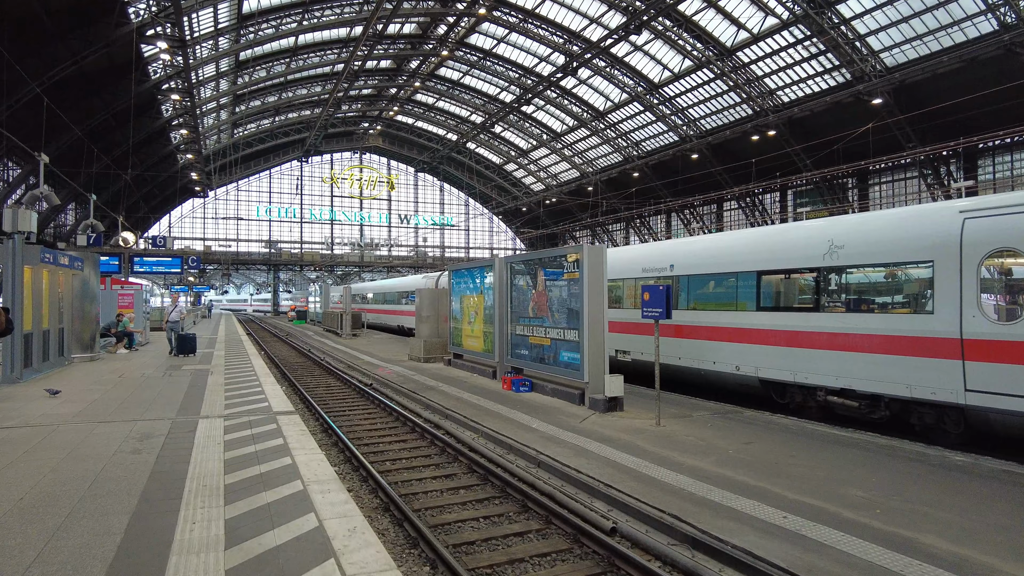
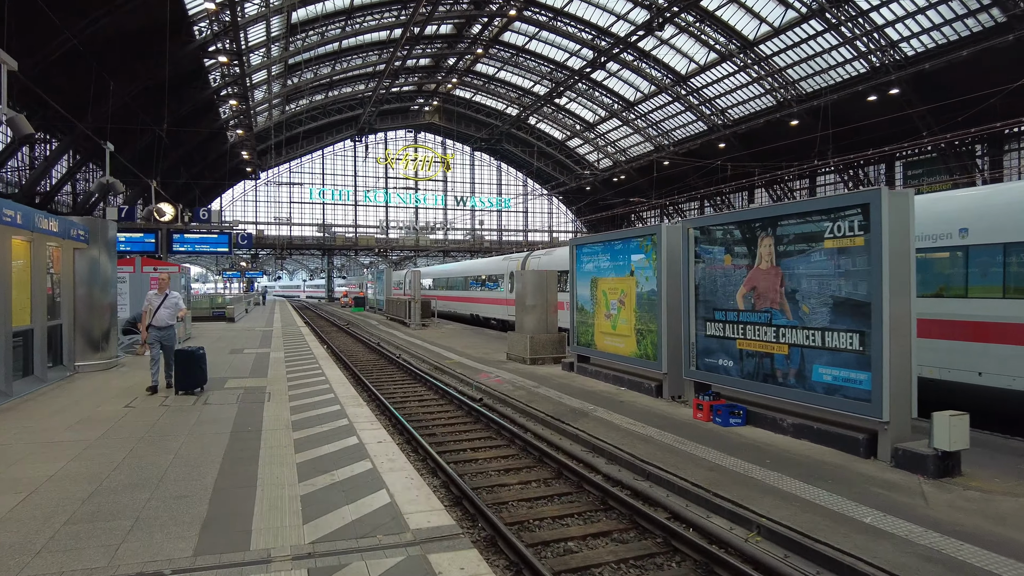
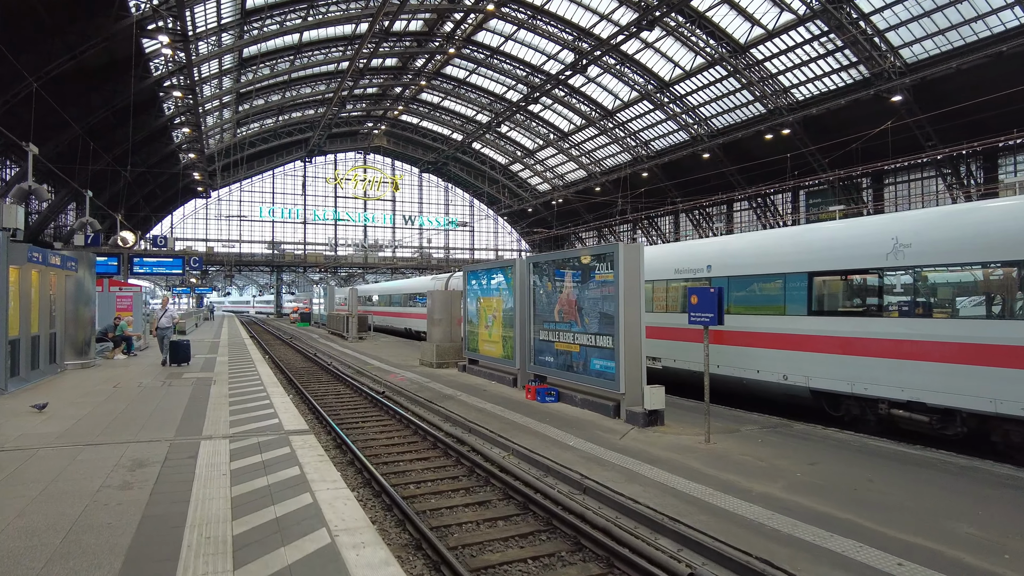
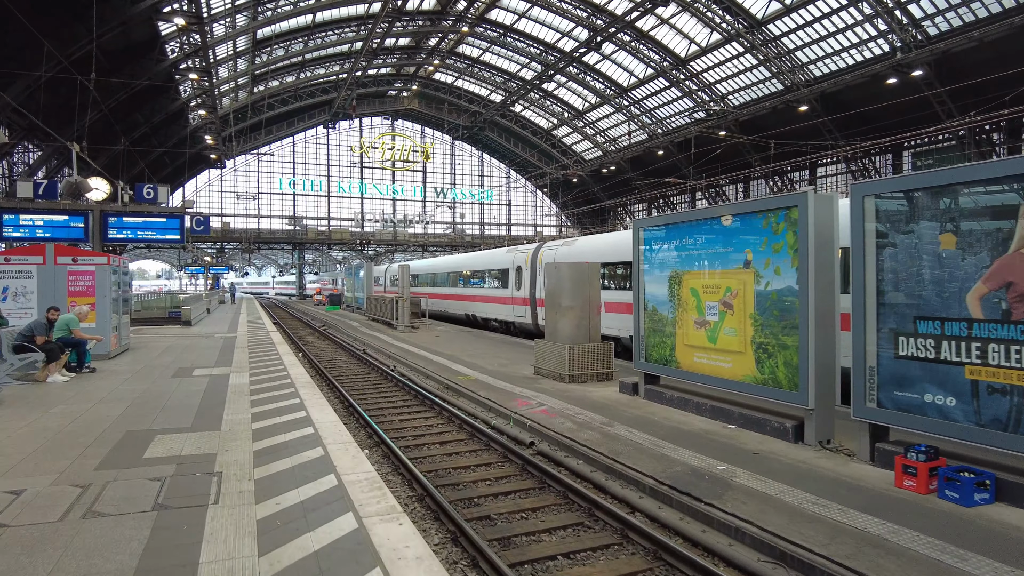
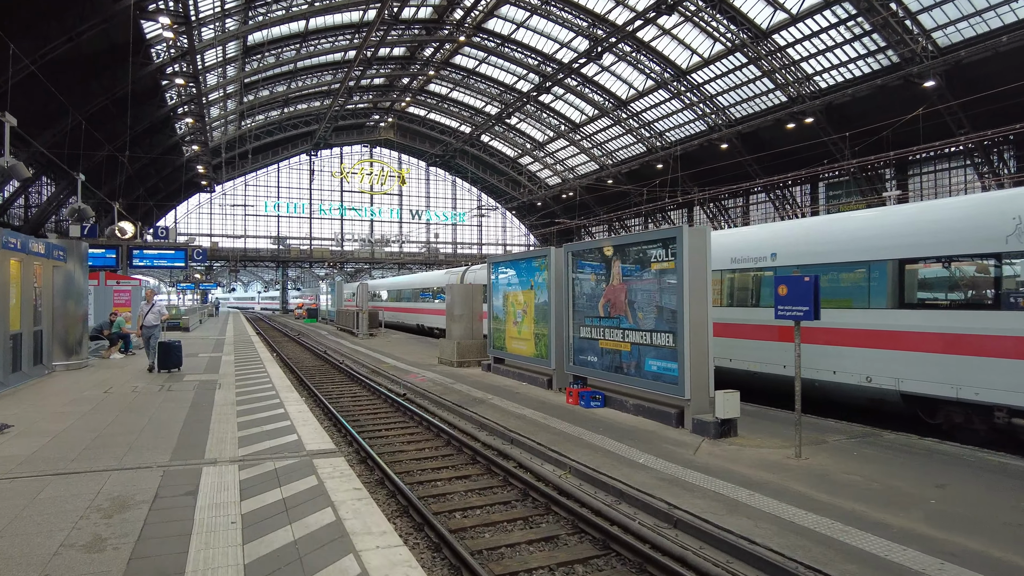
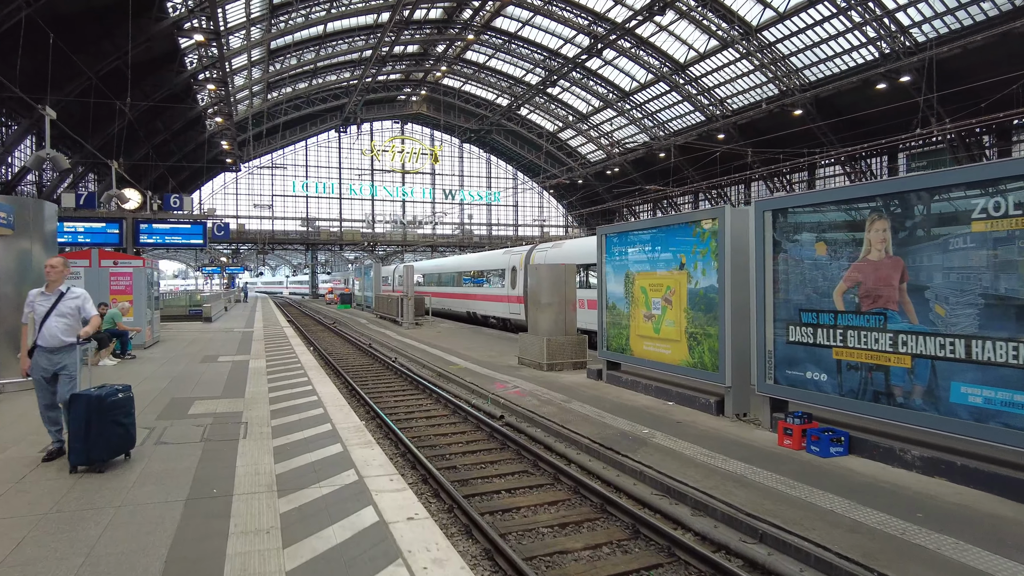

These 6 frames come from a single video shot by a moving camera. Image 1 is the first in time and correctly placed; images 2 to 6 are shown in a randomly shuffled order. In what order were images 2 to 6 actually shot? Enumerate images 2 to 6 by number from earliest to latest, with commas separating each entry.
3, 5, 2, 6, 4
